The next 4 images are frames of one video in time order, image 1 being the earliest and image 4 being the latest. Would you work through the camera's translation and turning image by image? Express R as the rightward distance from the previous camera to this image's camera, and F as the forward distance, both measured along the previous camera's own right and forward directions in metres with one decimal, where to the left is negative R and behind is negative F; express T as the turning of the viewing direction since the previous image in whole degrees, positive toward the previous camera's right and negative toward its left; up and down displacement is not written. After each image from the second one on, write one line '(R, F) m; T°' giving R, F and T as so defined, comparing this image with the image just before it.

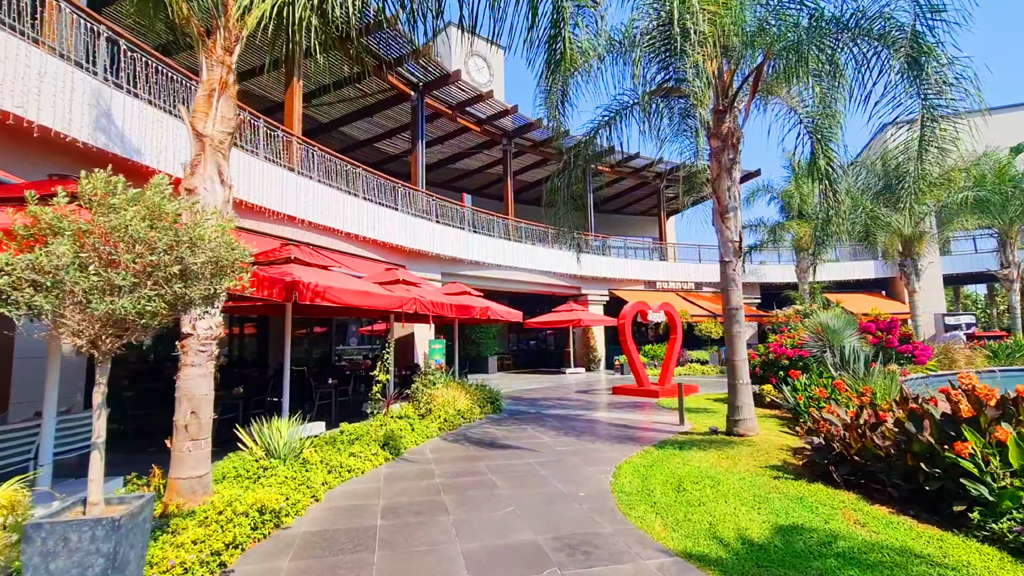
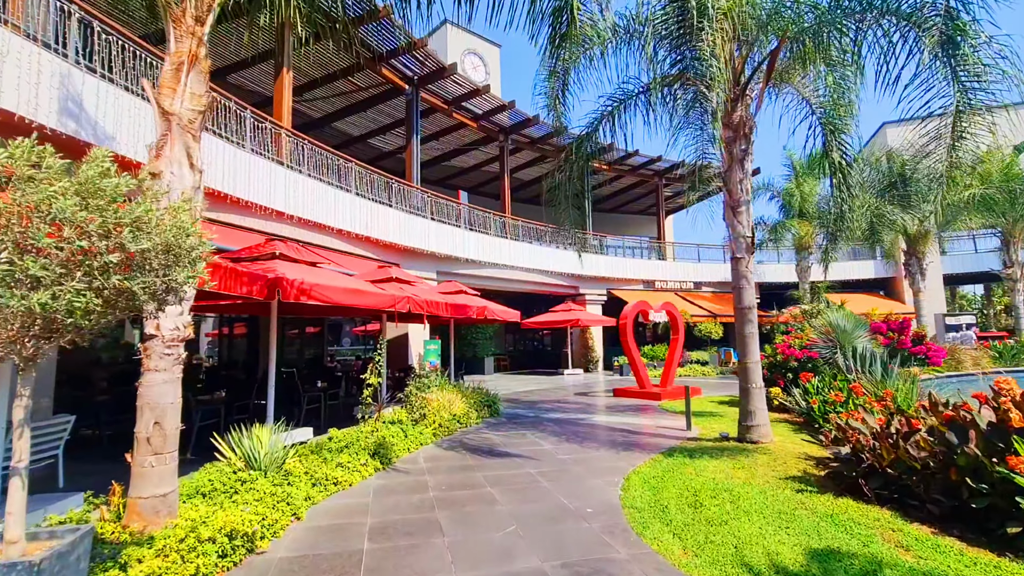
(-0.1, +0.5) m; +1°
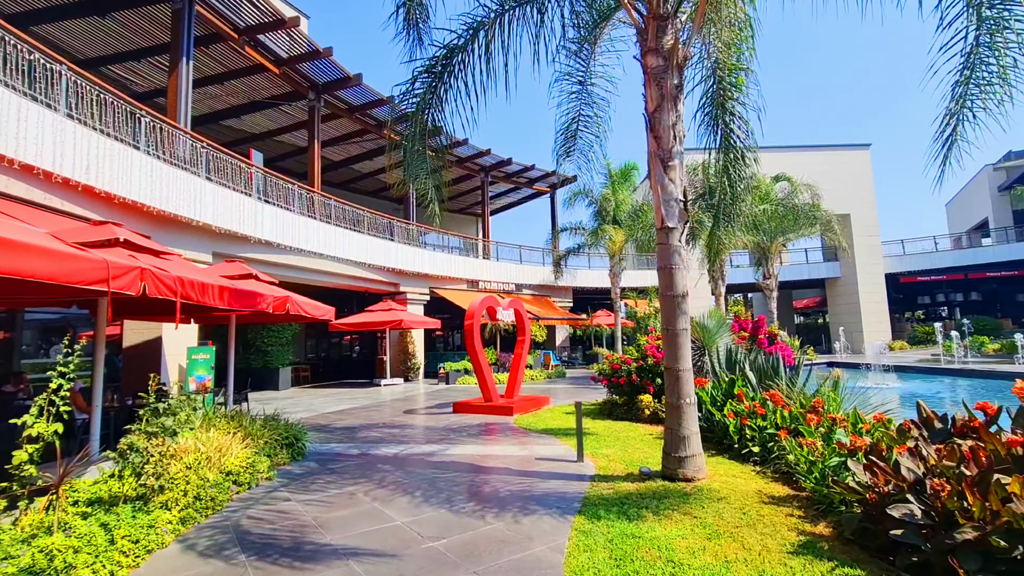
(-0.3, +3.1) m; +22°
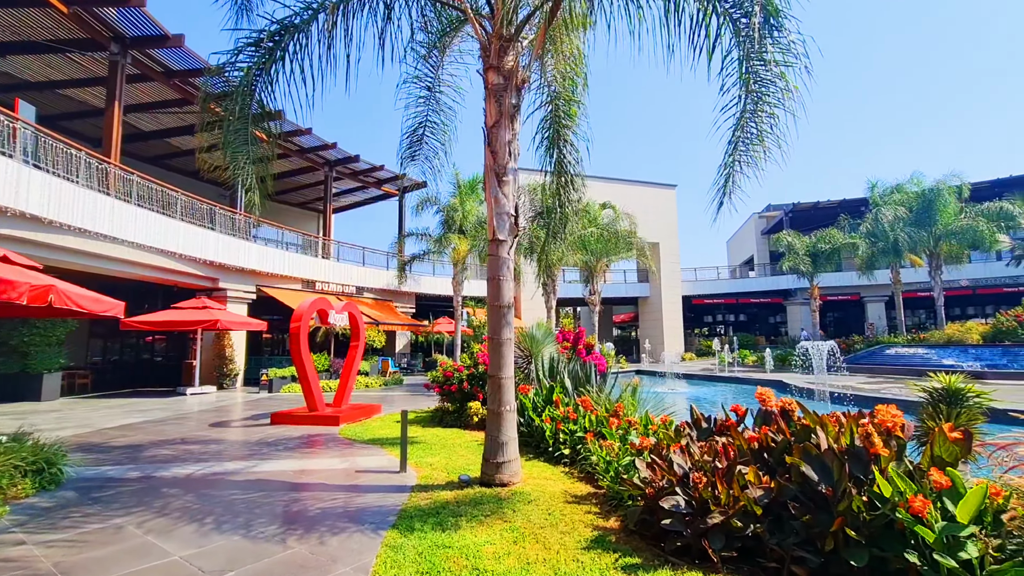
(+0.2, 0.0) m; +18°
